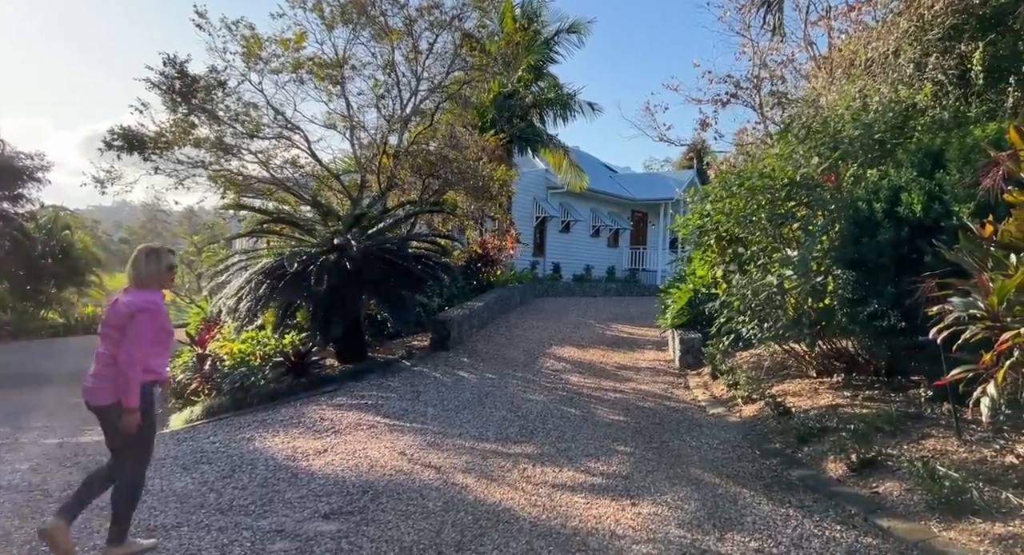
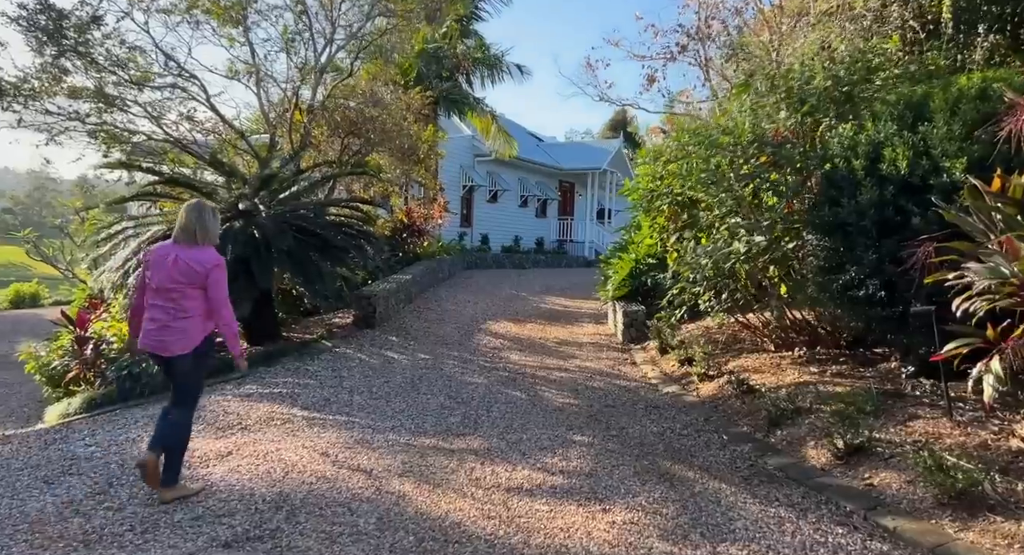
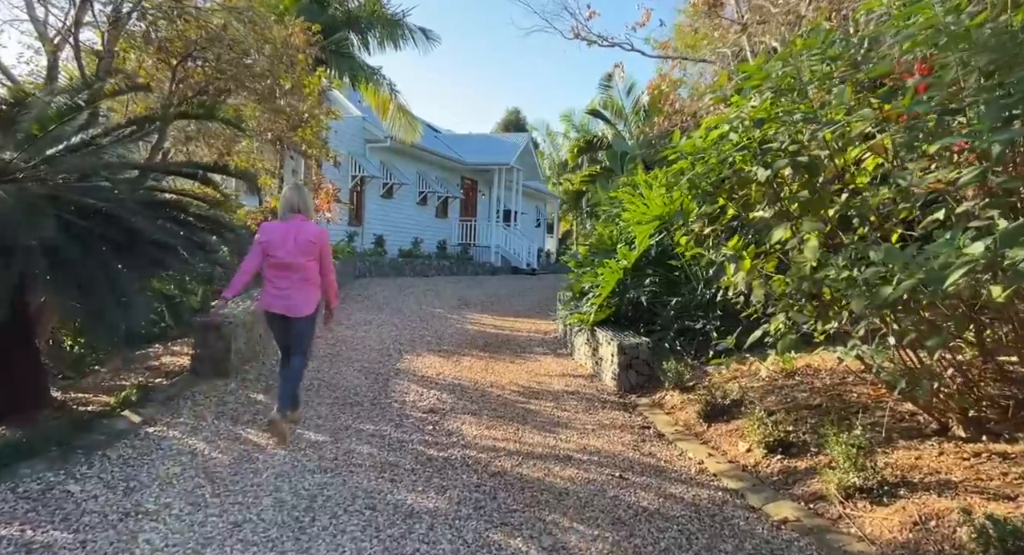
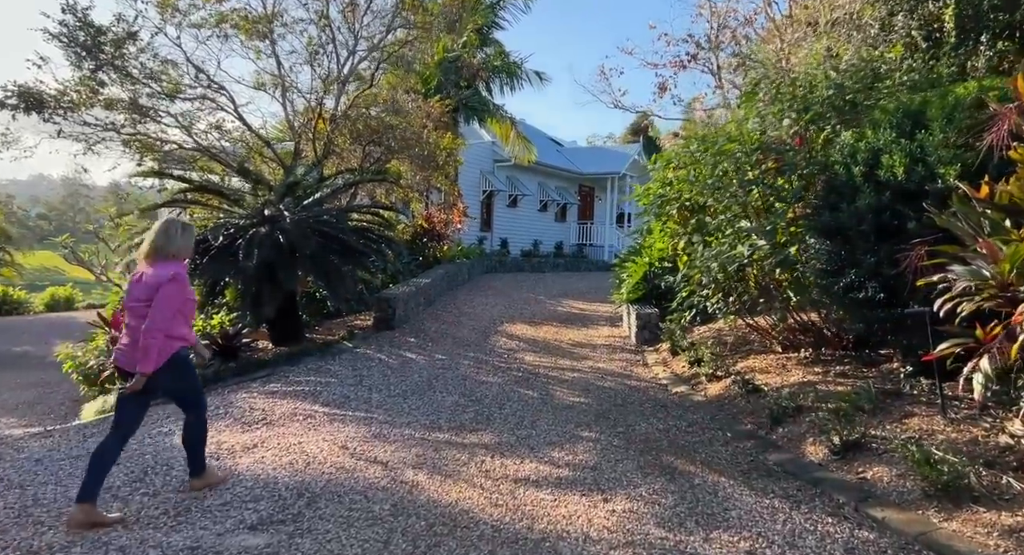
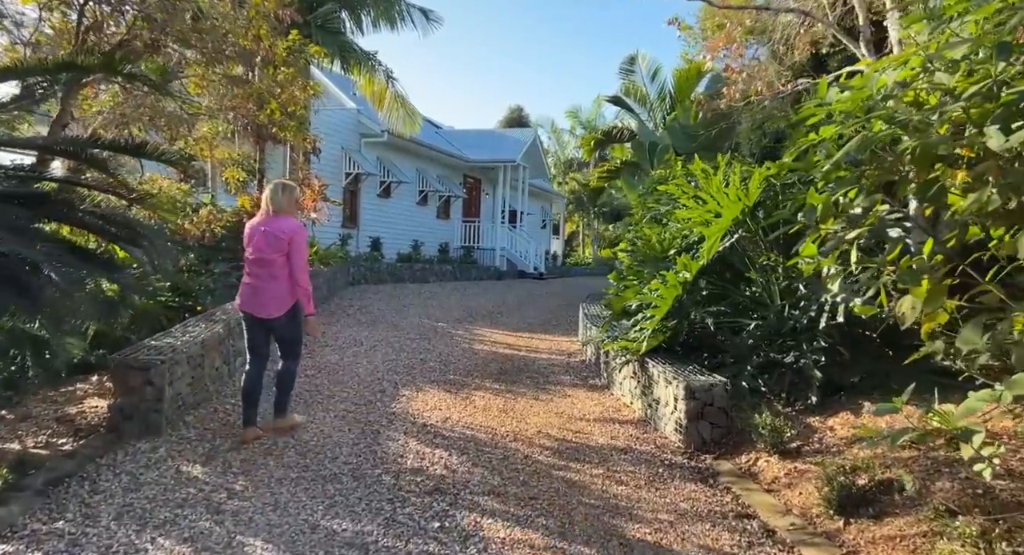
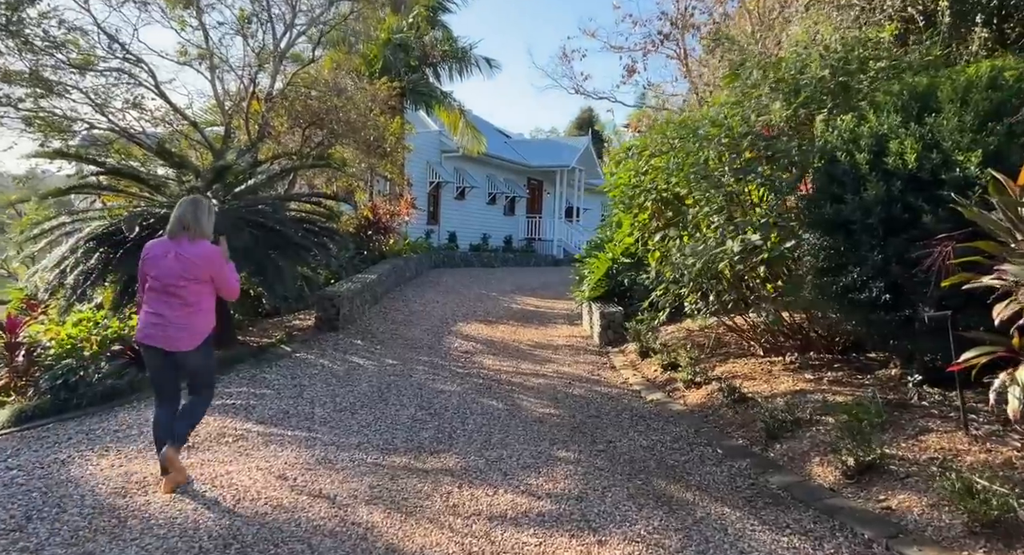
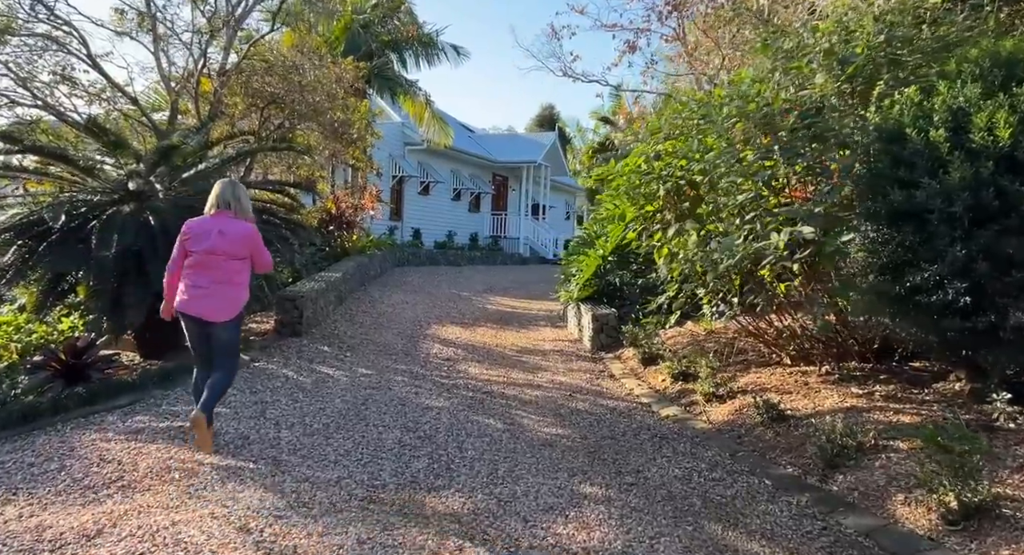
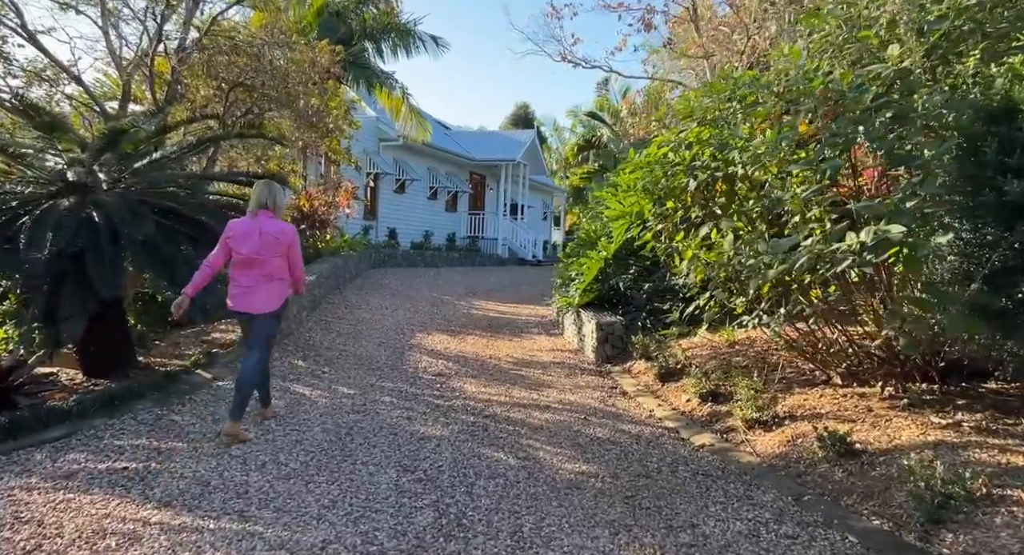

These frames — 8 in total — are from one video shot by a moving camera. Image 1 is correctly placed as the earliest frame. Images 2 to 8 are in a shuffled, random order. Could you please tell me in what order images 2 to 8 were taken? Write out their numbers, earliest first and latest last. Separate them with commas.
4, 2, 6, 7, 8, 3, 5
